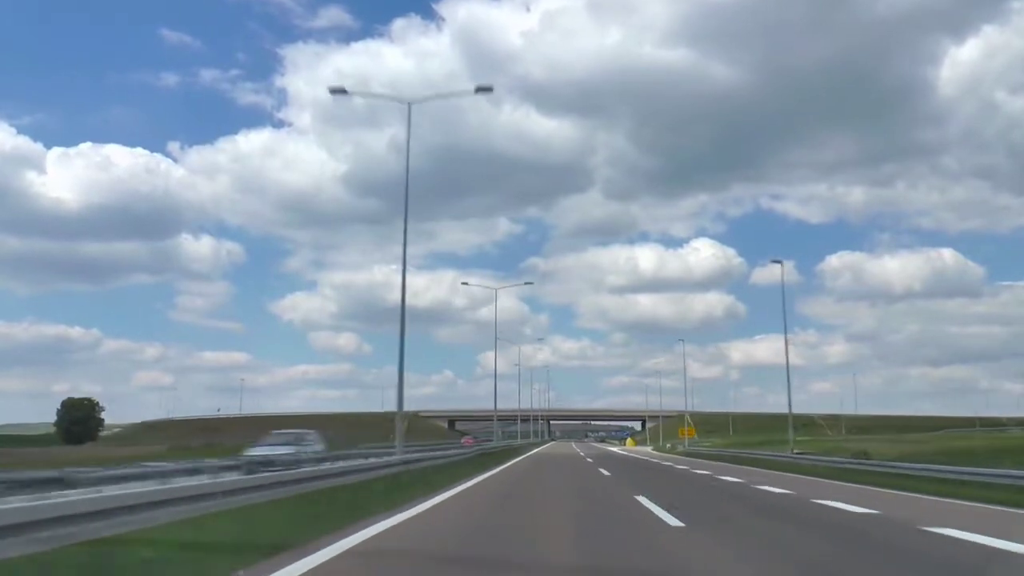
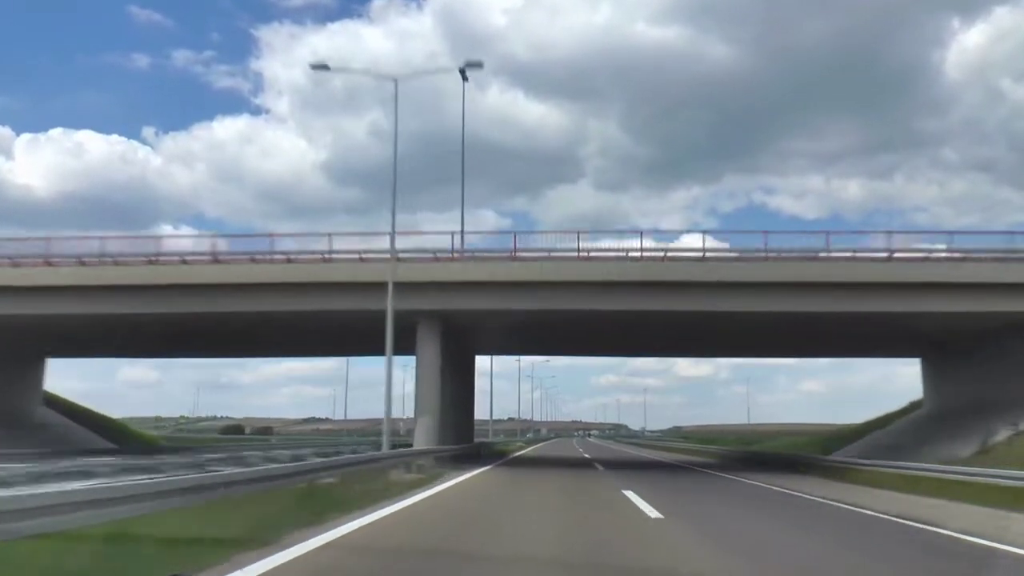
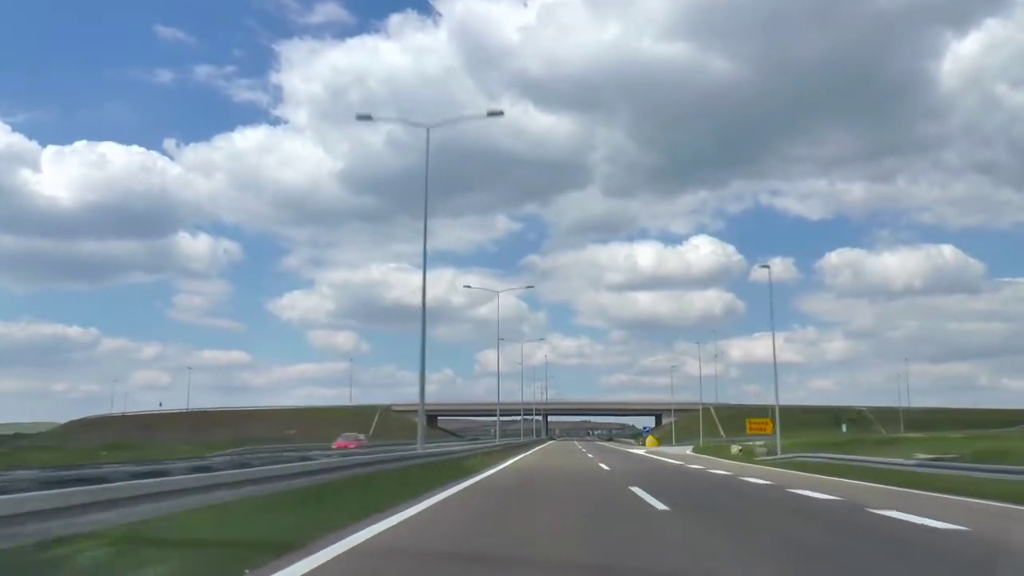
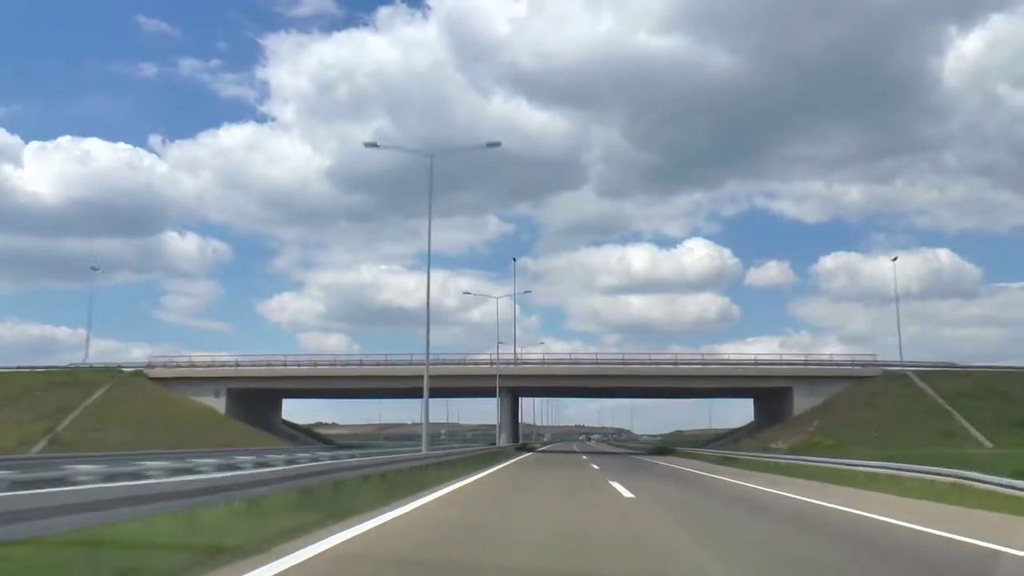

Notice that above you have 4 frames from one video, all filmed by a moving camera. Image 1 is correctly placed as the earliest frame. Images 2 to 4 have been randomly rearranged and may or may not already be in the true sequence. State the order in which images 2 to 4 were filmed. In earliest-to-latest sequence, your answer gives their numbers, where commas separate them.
3, 4, 2
